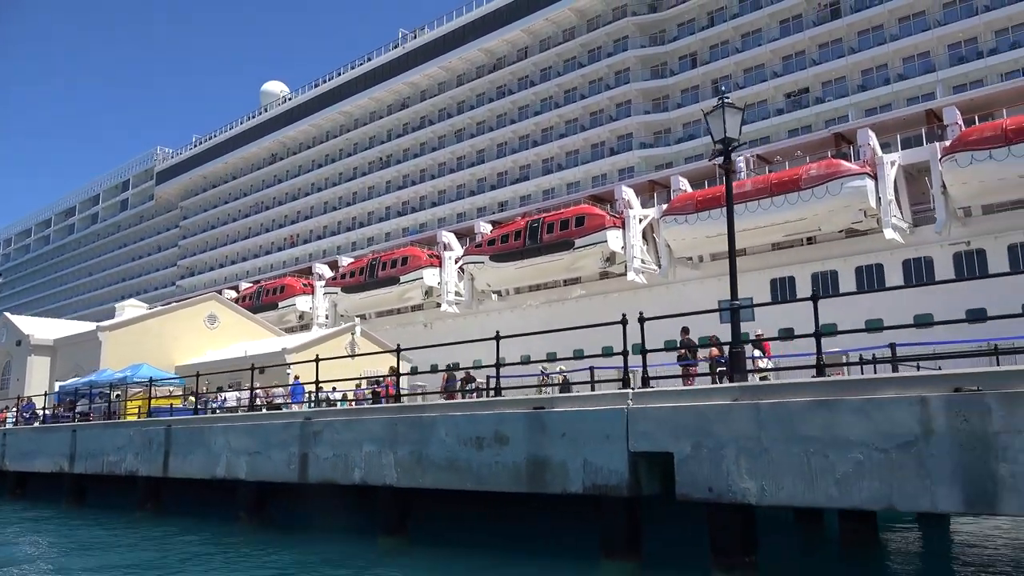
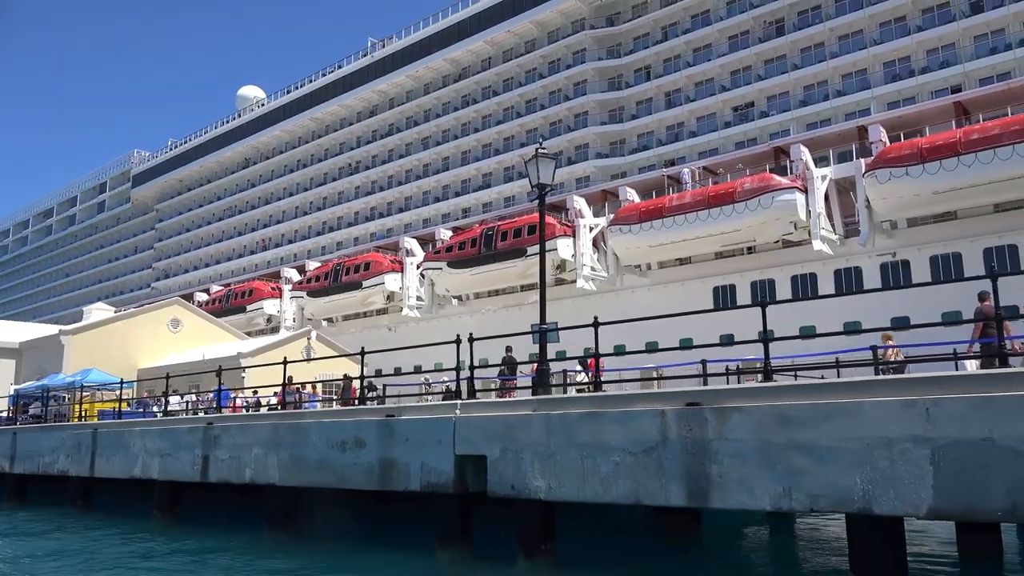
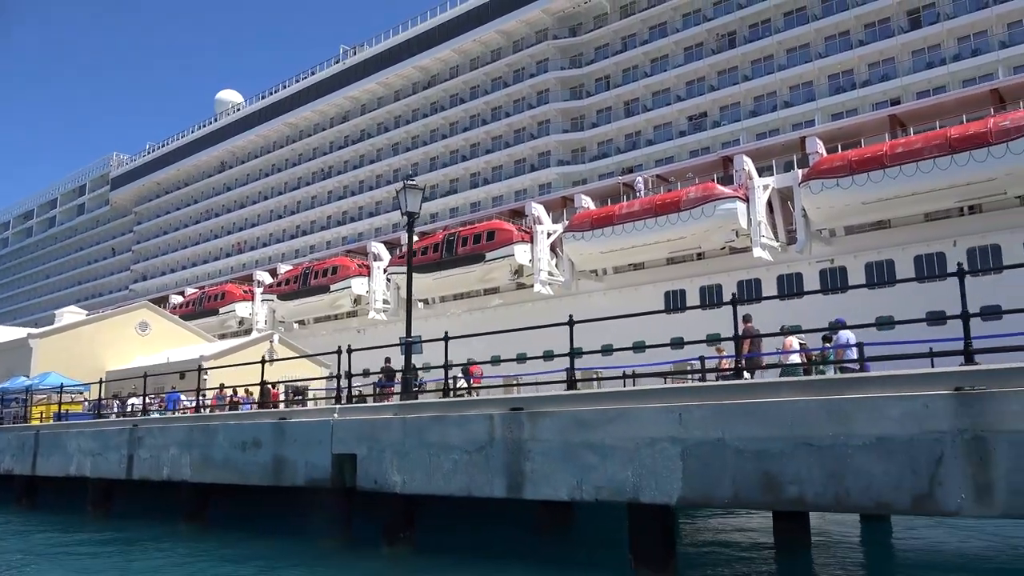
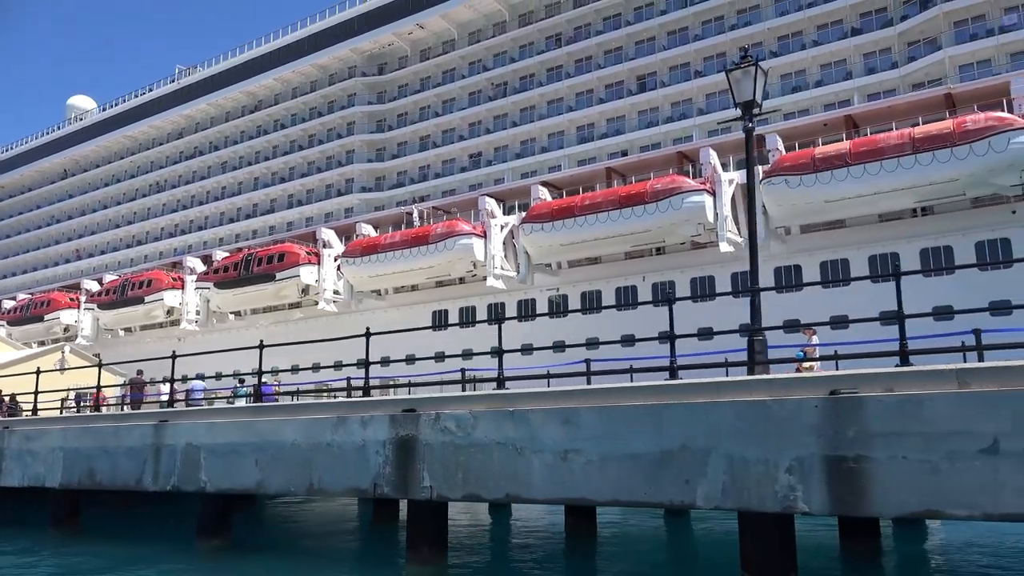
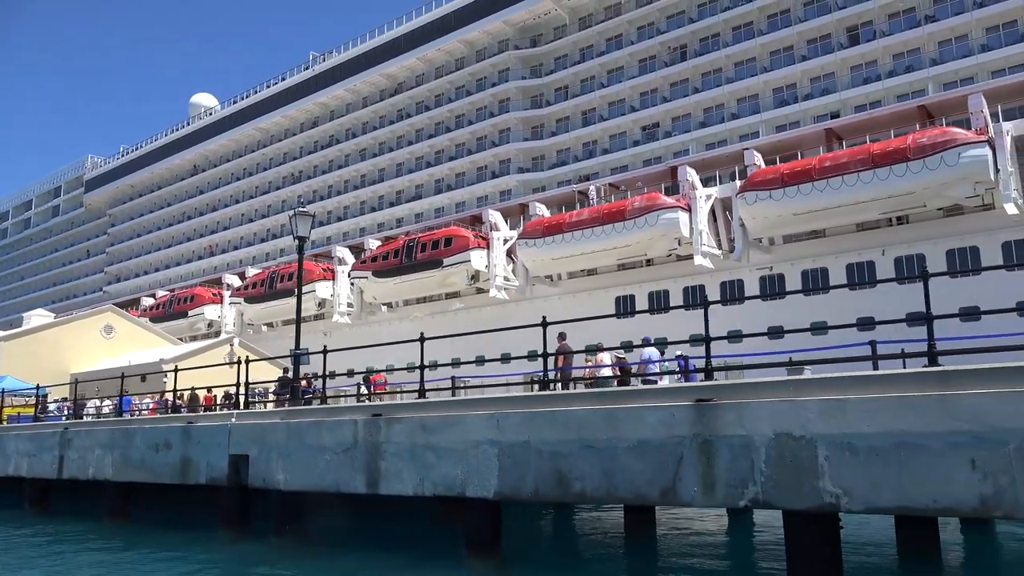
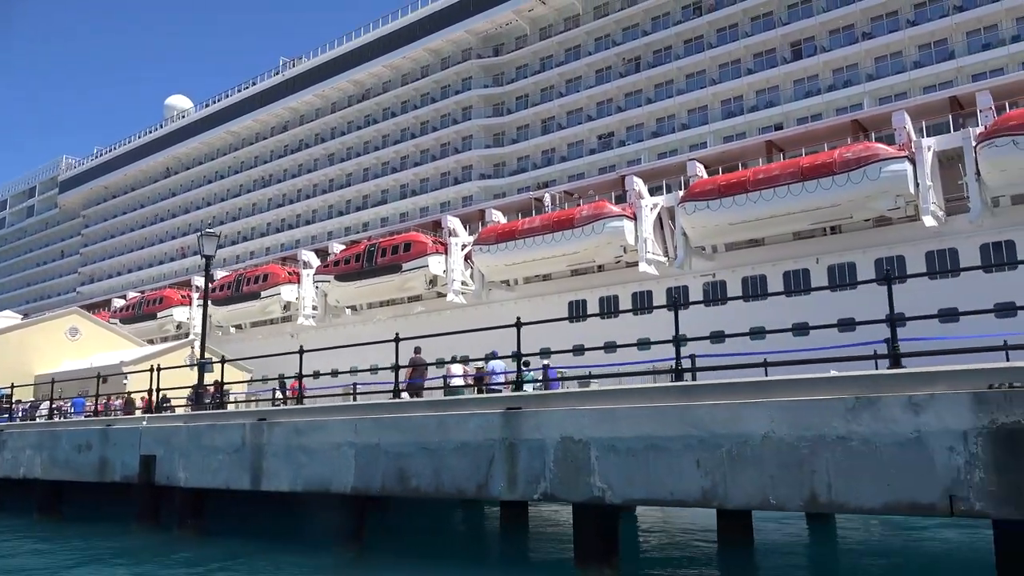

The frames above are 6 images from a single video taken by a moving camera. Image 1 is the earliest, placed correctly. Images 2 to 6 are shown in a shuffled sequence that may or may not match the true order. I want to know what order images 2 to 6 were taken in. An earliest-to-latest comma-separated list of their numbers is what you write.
2, 3, 5, 6, 4
